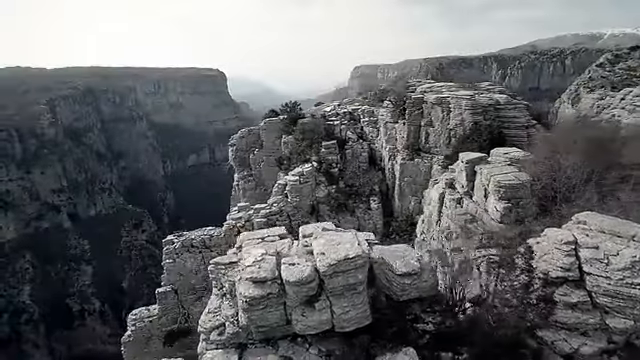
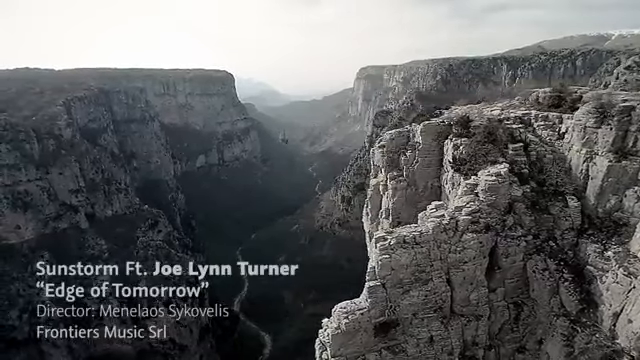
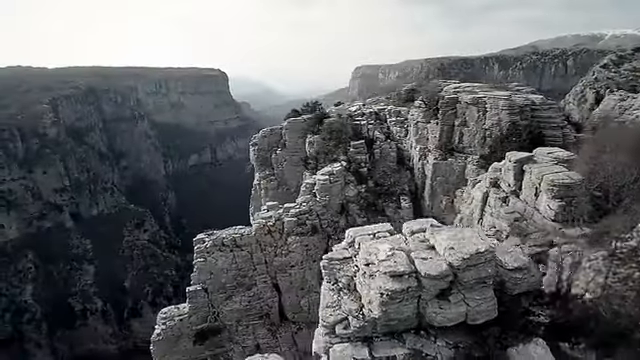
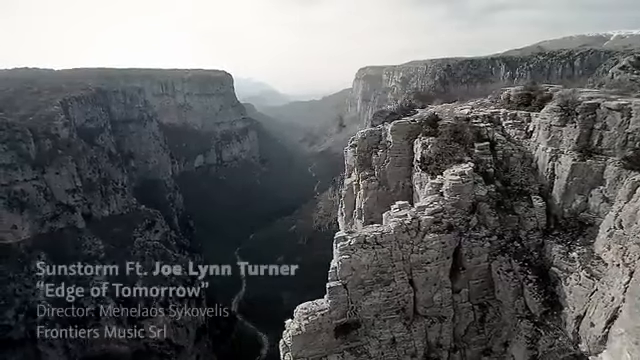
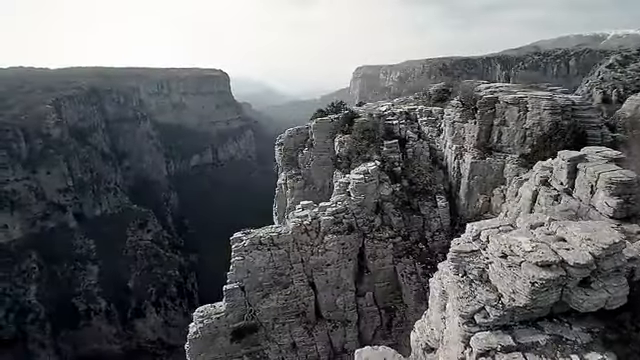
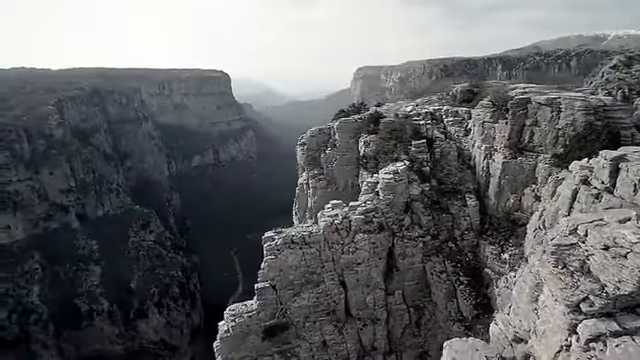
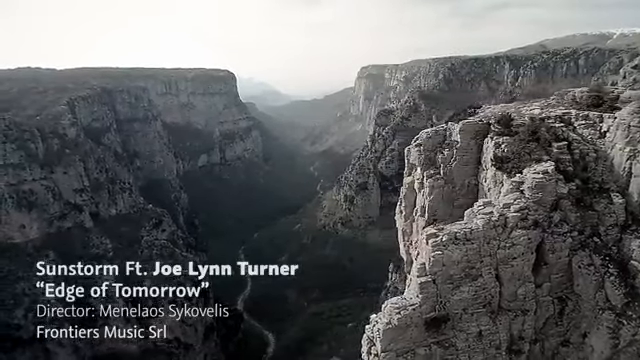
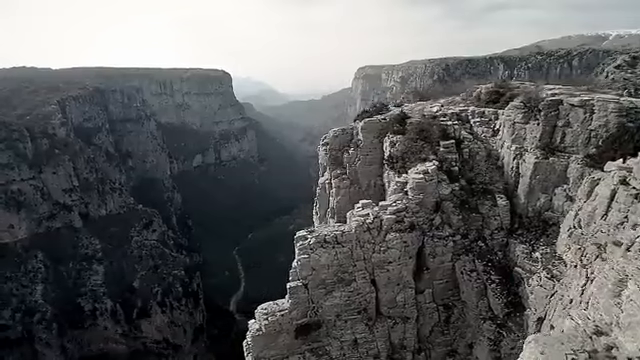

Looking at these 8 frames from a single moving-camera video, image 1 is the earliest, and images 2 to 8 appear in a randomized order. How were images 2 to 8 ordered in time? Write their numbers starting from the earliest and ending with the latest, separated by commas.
3, 5, 6, 8, 4, 2, 7
